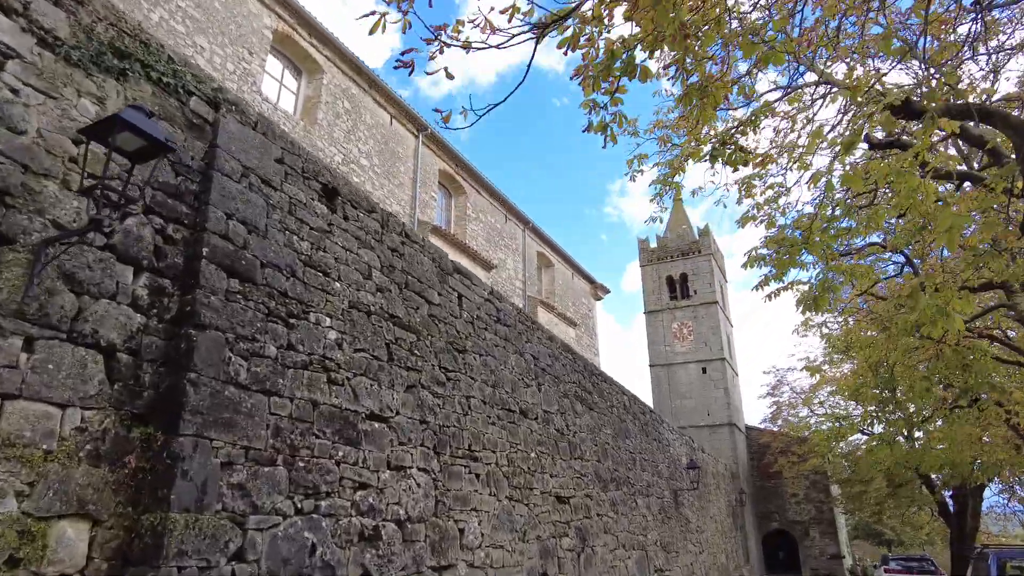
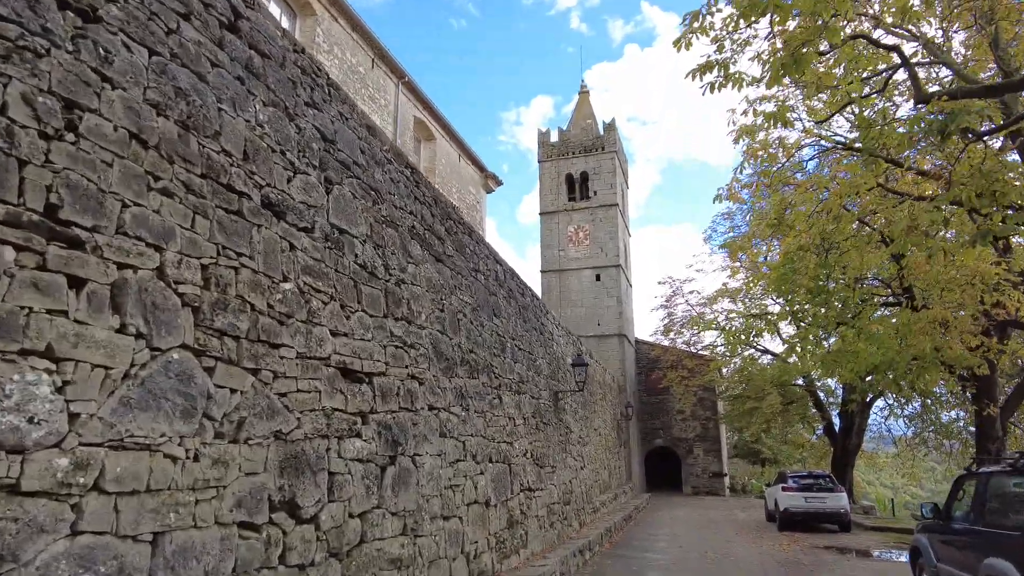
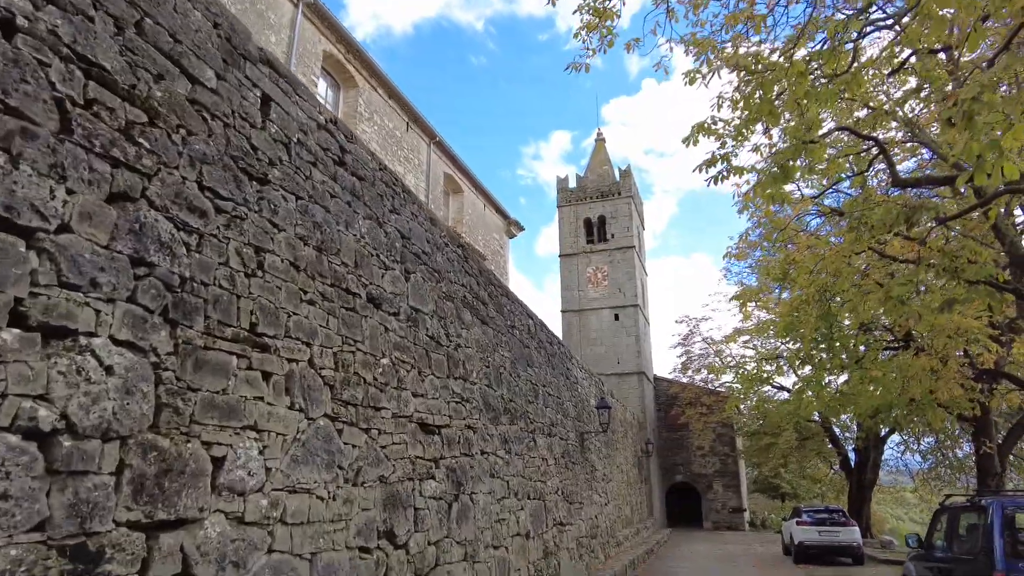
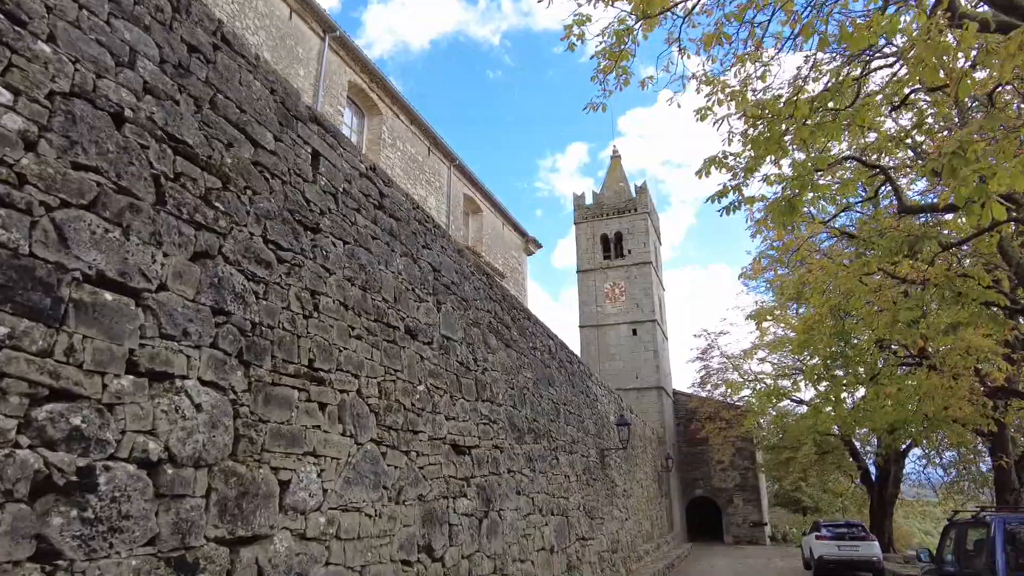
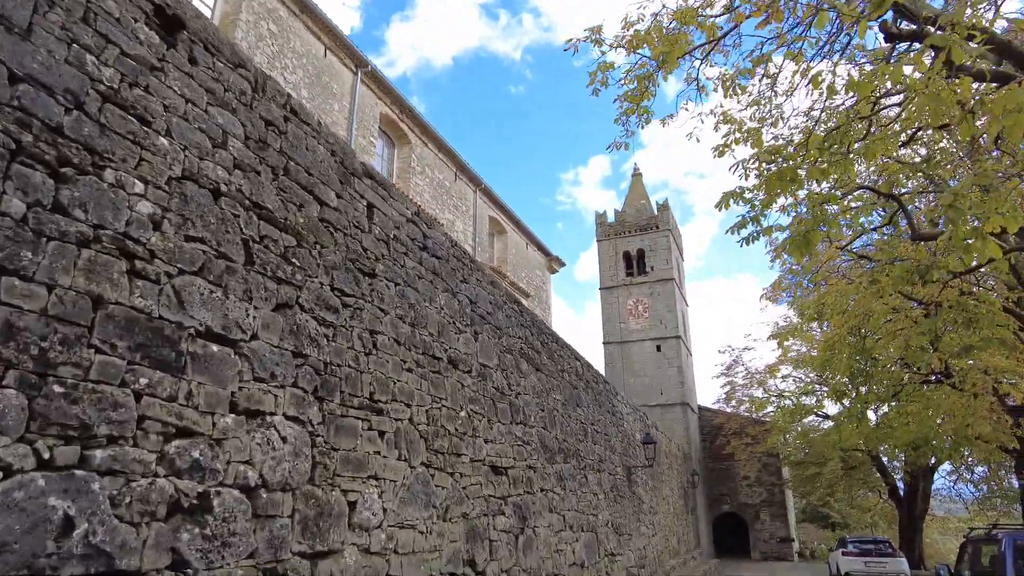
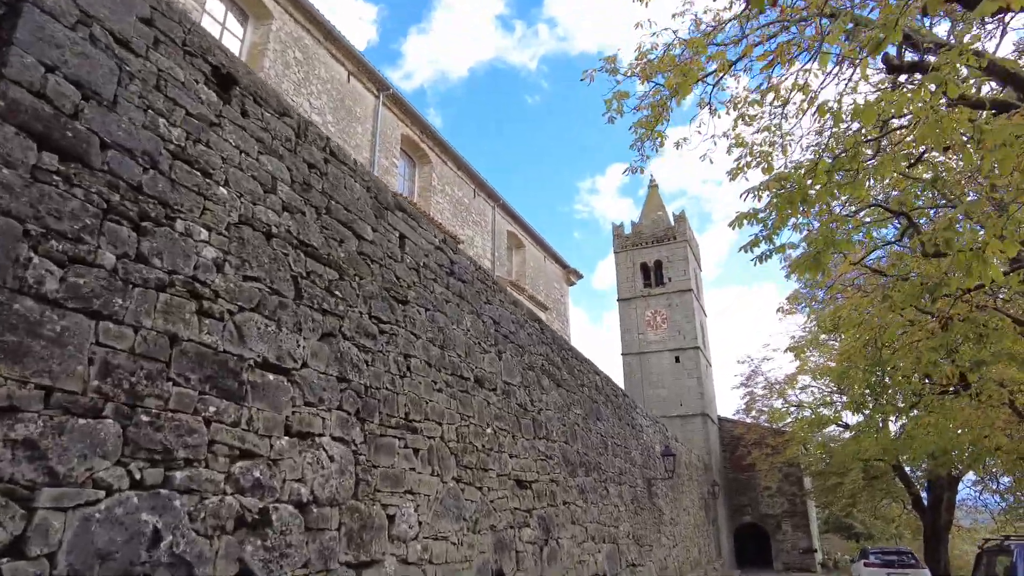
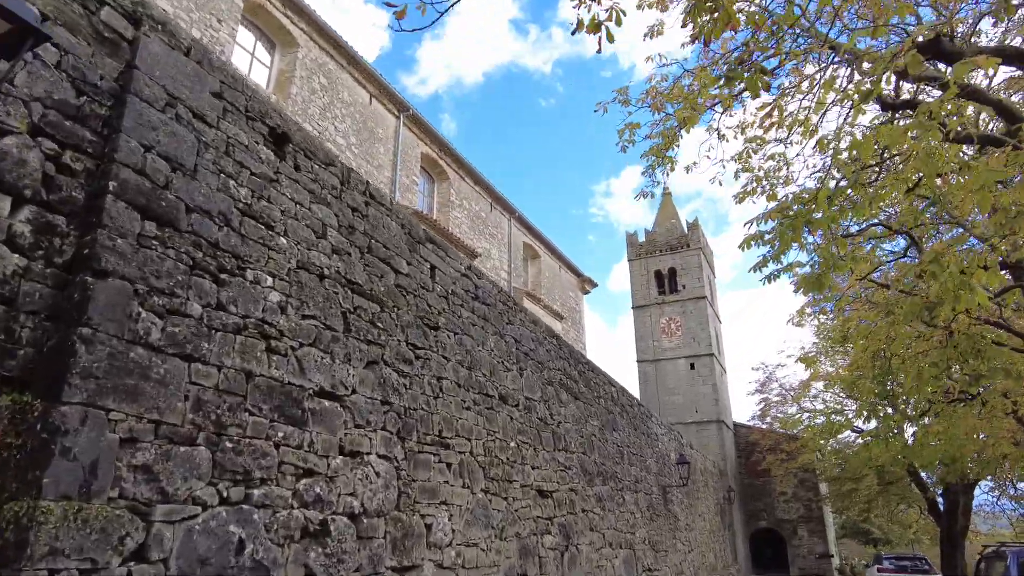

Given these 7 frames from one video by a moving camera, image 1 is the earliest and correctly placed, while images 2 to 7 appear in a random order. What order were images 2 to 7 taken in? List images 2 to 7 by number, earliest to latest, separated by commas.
7, 6, 5, 4, 3, 2
